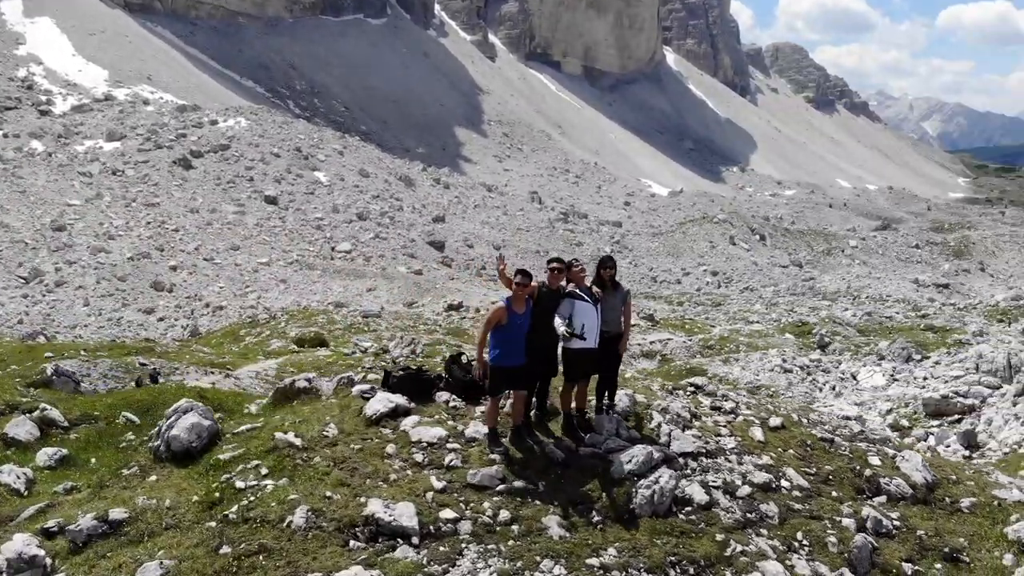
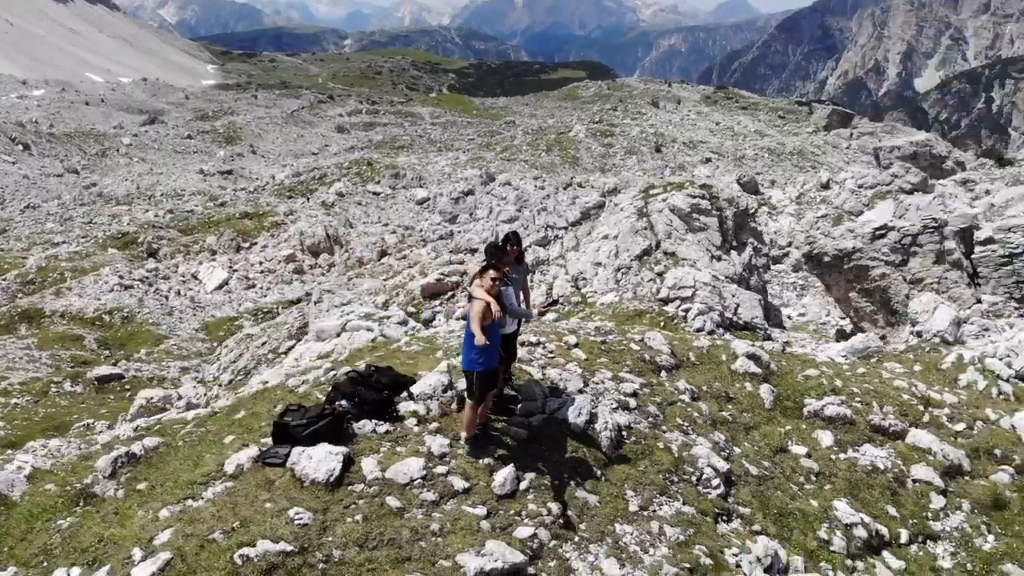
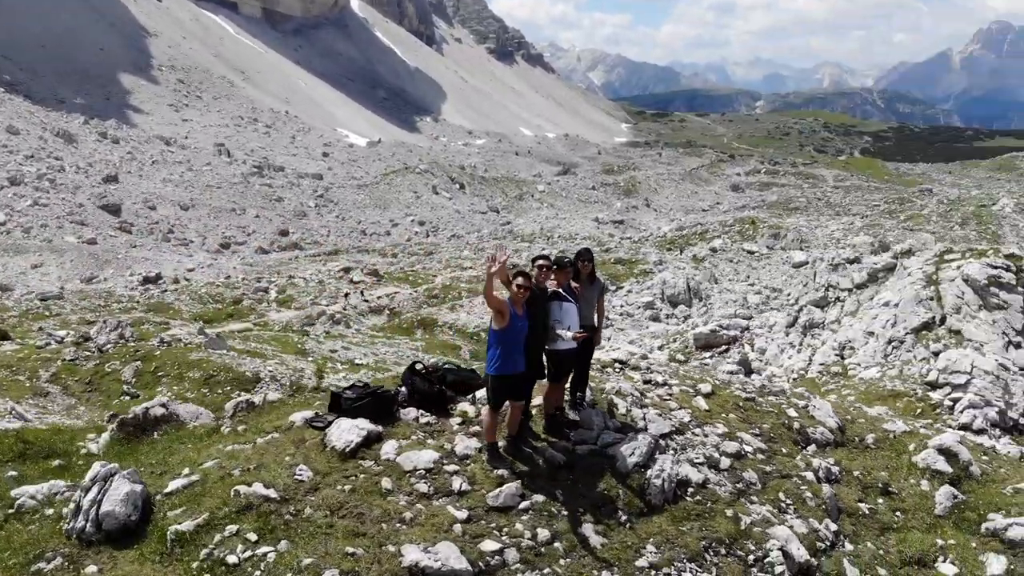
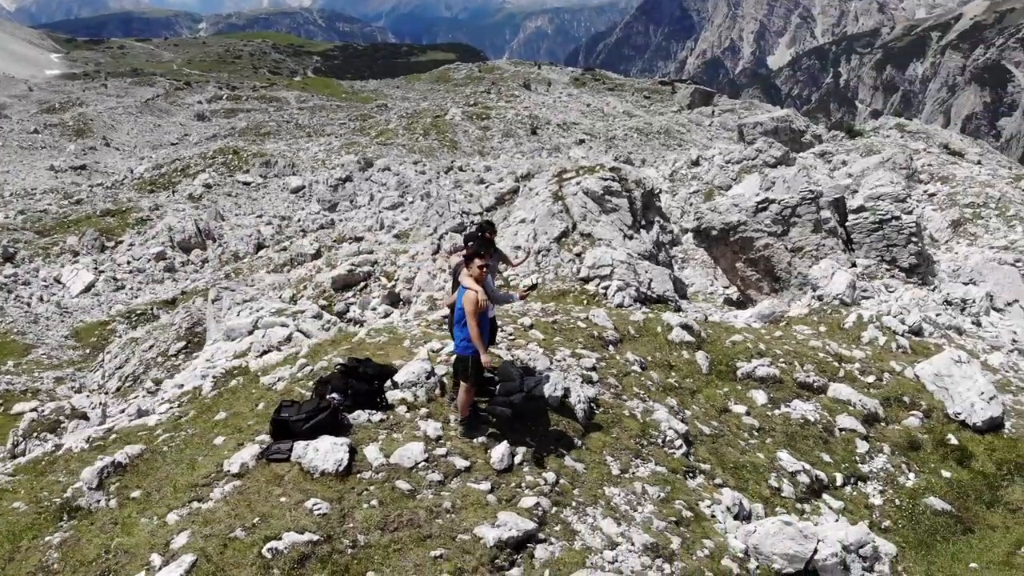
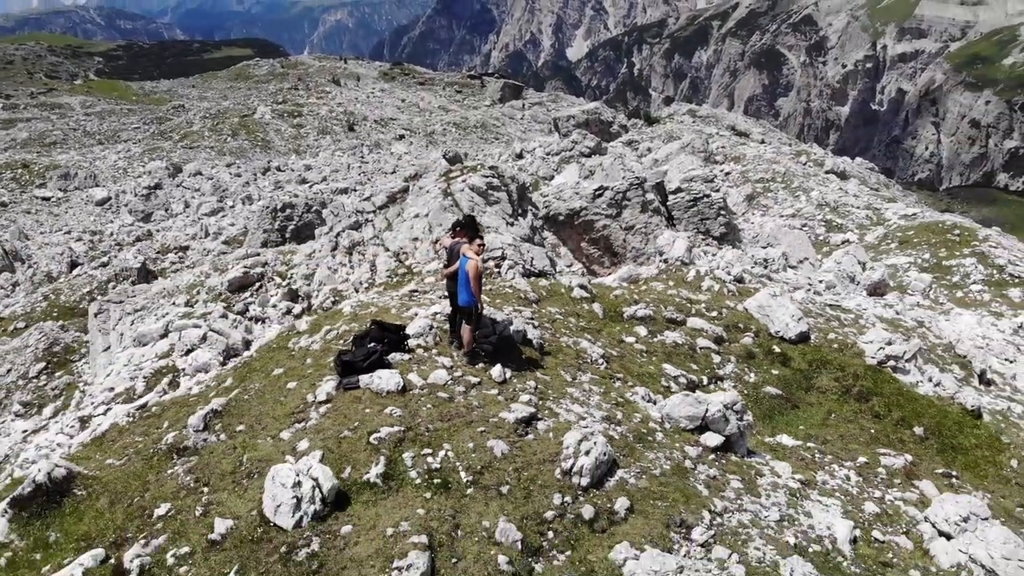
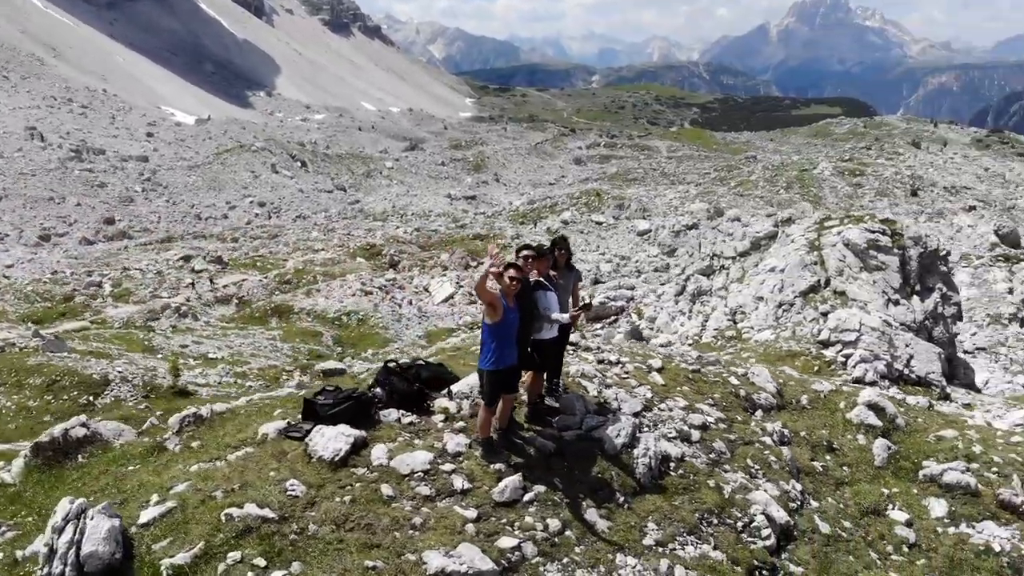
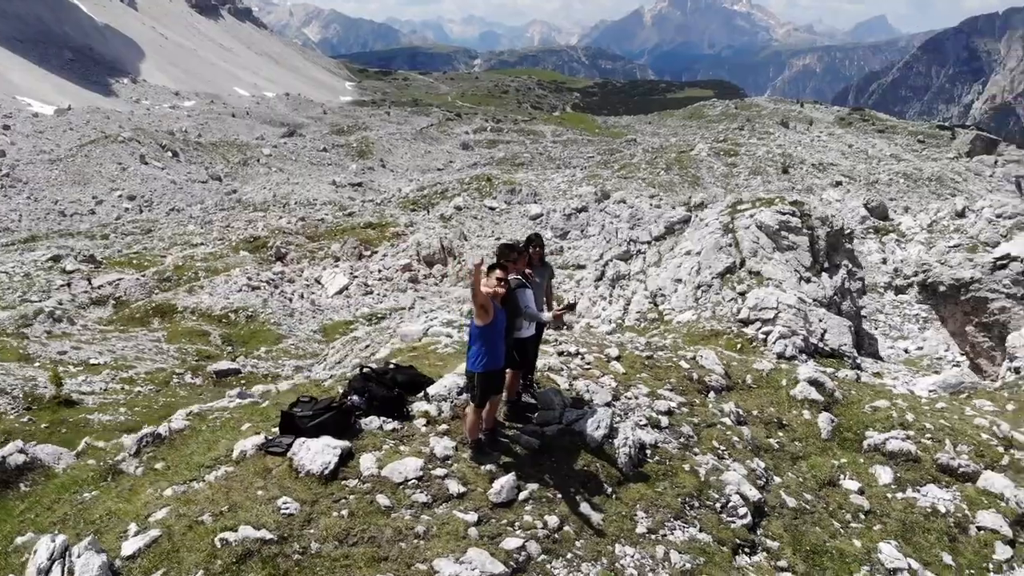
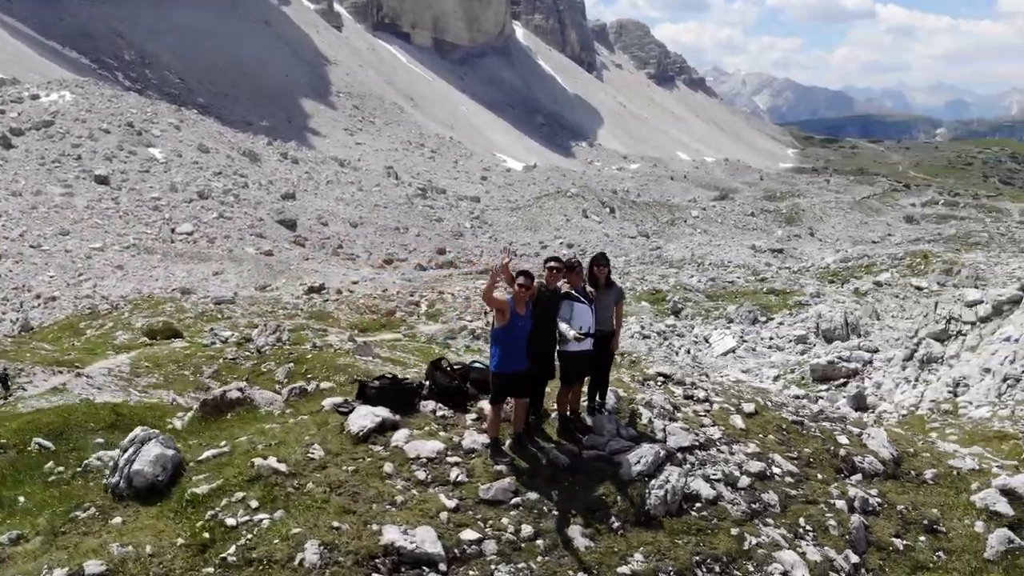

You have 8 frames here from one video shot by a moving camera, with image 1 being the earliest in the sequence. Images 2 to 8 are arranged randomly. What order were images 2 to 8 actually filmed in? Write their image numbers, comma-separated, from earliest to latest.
8, 3, 6, 7, 2, 4, 5
